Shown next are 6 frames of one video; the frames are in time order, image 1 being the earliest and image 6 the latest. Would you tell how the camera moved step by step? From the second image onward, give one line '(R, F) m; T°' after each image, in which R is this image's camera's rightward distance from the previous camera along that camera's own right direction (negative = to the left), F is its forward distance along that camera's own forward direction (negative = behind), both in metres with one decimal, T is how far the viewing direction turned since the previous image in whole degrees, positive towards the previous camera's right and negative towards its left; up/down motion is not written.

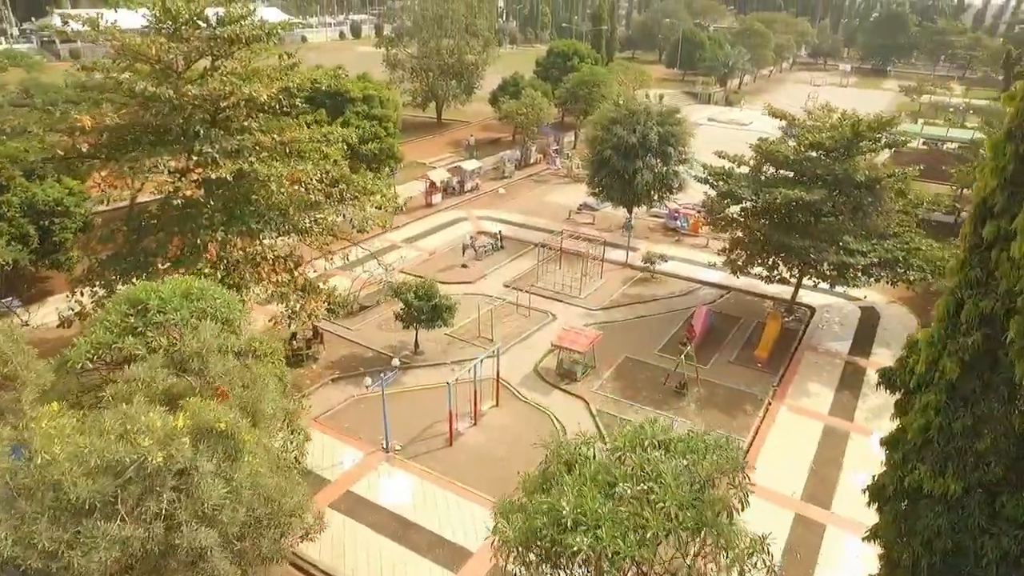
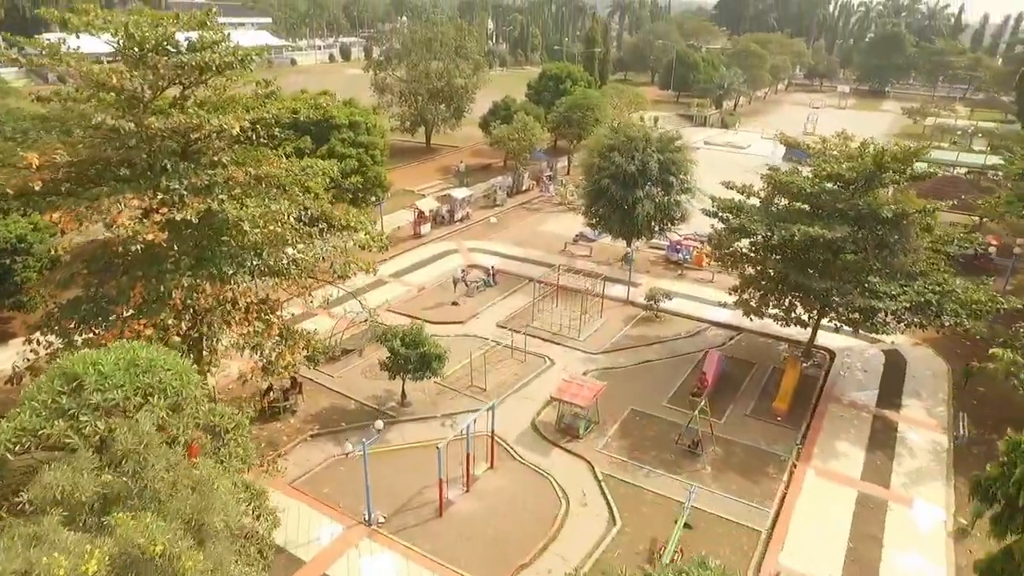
(-0.1, +1.3) m; +1°
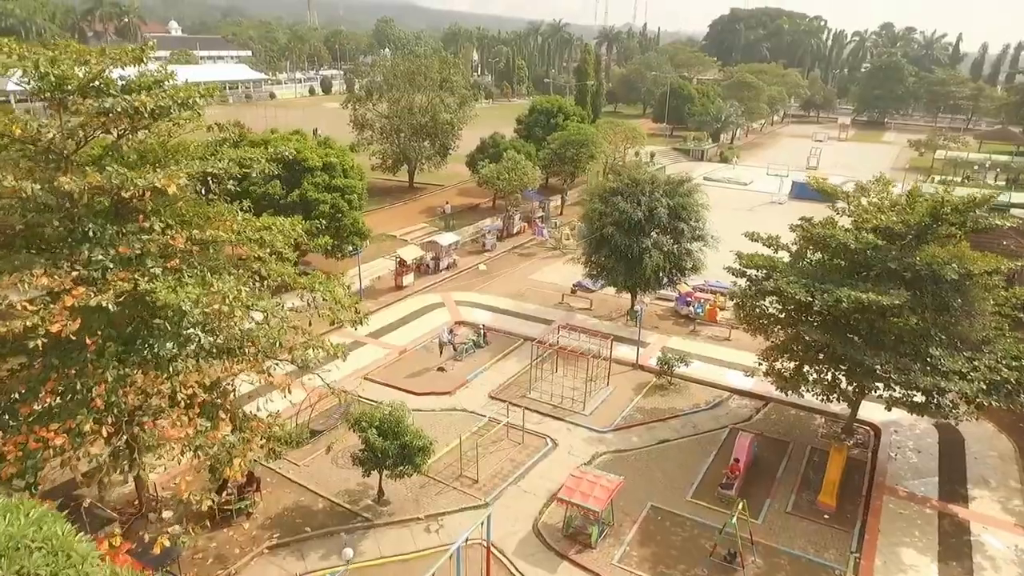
(-0.1, +2.2) m; +1°
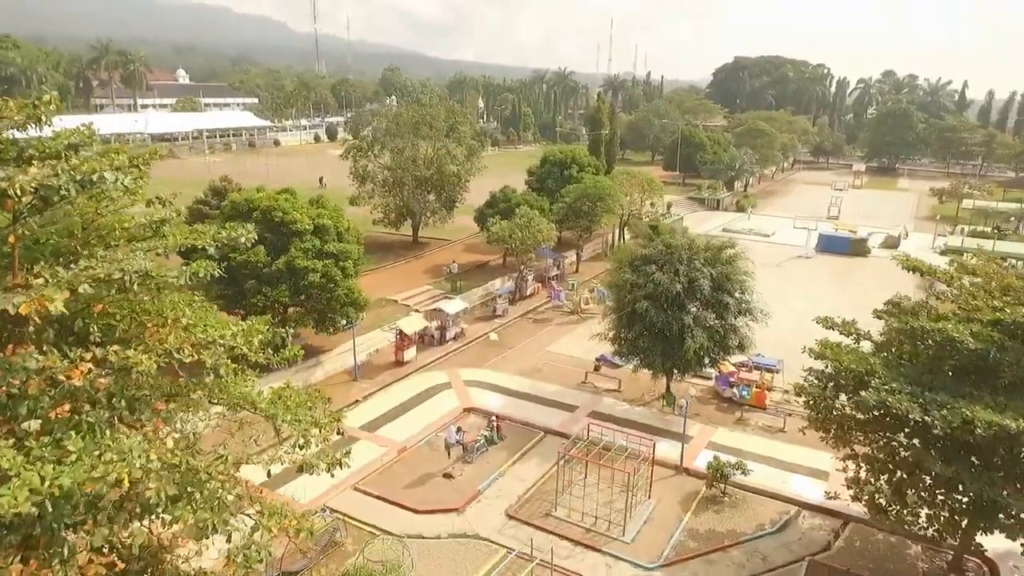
(-0.3, +2.7) m; 0°
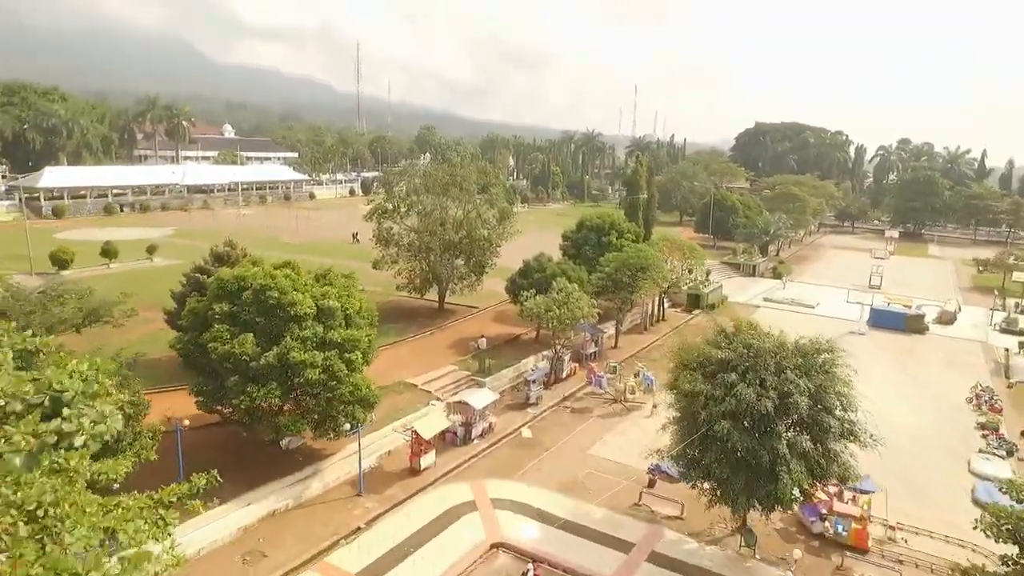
(-0.7, +3.4) m; -1°
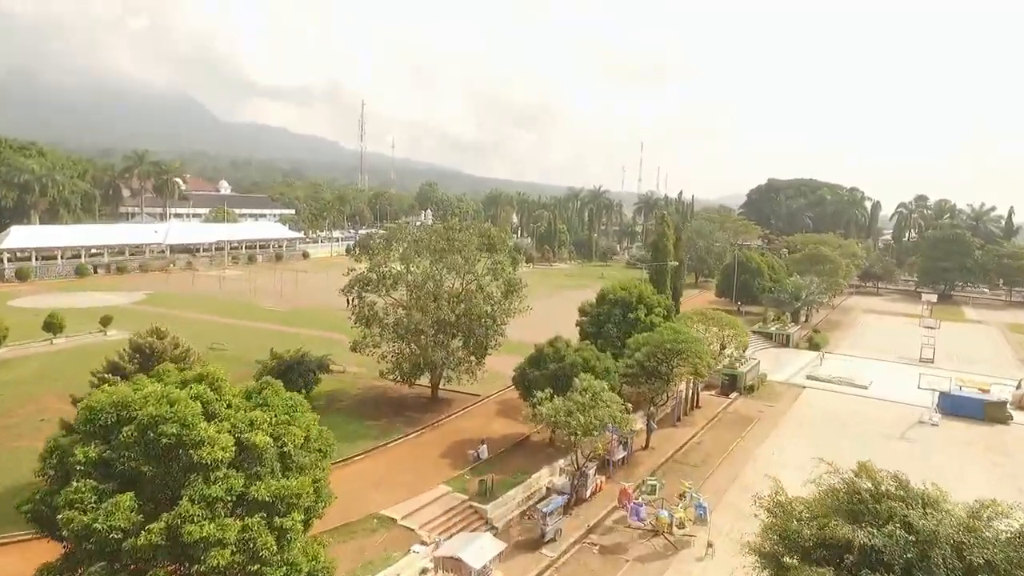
(-0.2, +5.2) m; 0°
